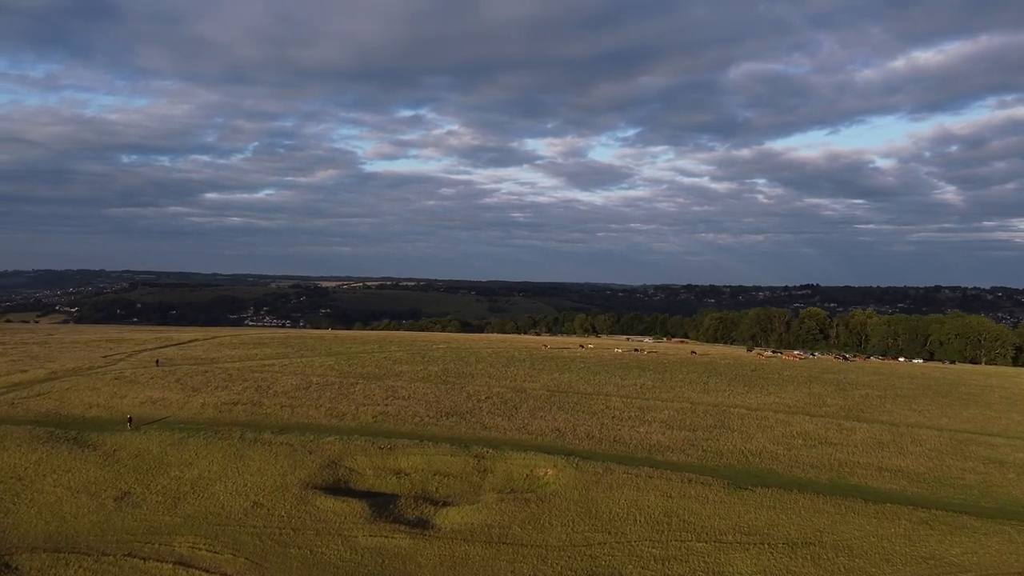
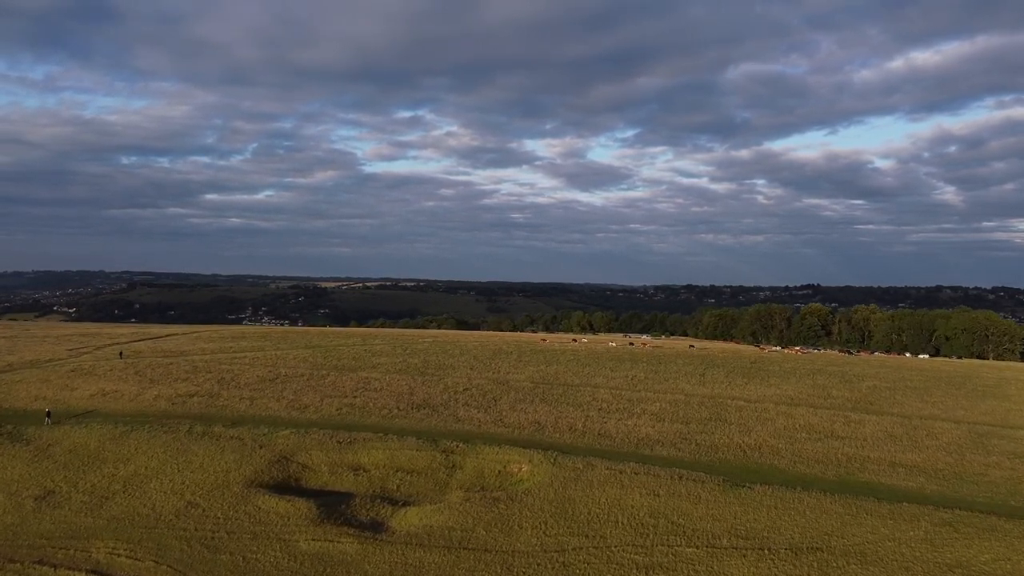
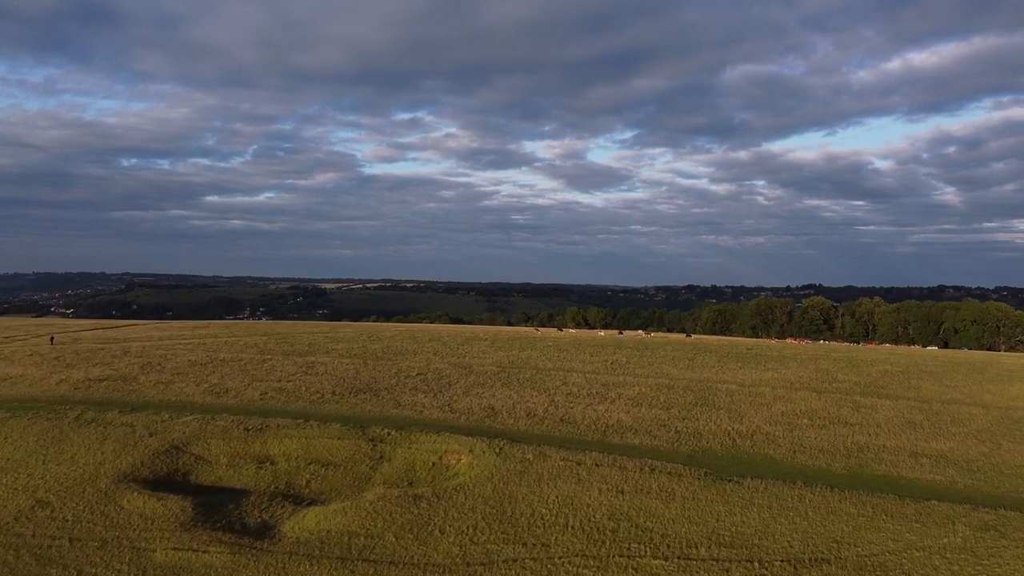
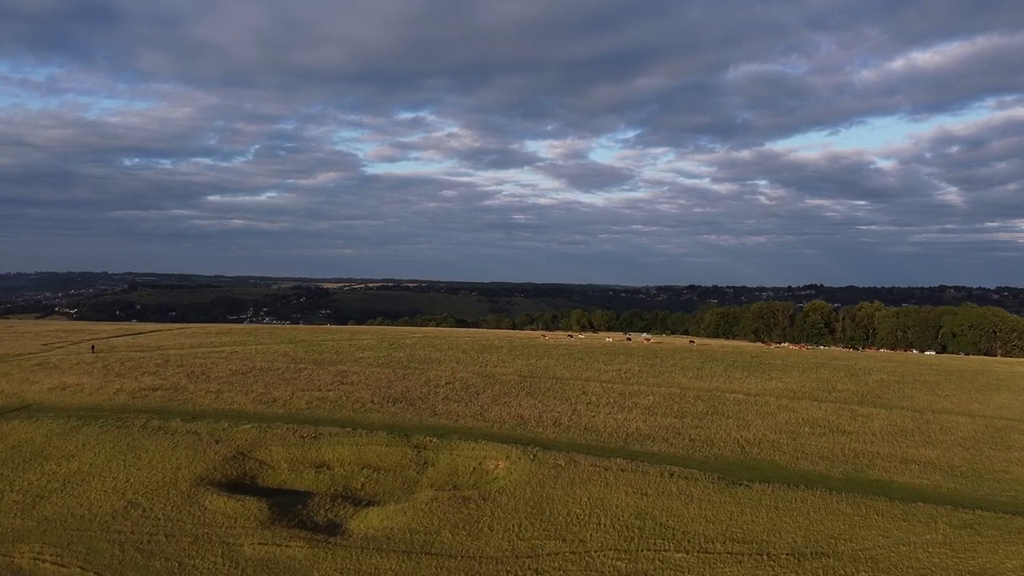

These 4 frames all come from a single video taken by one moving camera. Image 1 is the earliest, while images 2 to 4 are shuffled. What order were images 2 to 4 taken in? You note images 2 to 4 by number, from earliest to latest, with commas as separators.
2, 4, 3
